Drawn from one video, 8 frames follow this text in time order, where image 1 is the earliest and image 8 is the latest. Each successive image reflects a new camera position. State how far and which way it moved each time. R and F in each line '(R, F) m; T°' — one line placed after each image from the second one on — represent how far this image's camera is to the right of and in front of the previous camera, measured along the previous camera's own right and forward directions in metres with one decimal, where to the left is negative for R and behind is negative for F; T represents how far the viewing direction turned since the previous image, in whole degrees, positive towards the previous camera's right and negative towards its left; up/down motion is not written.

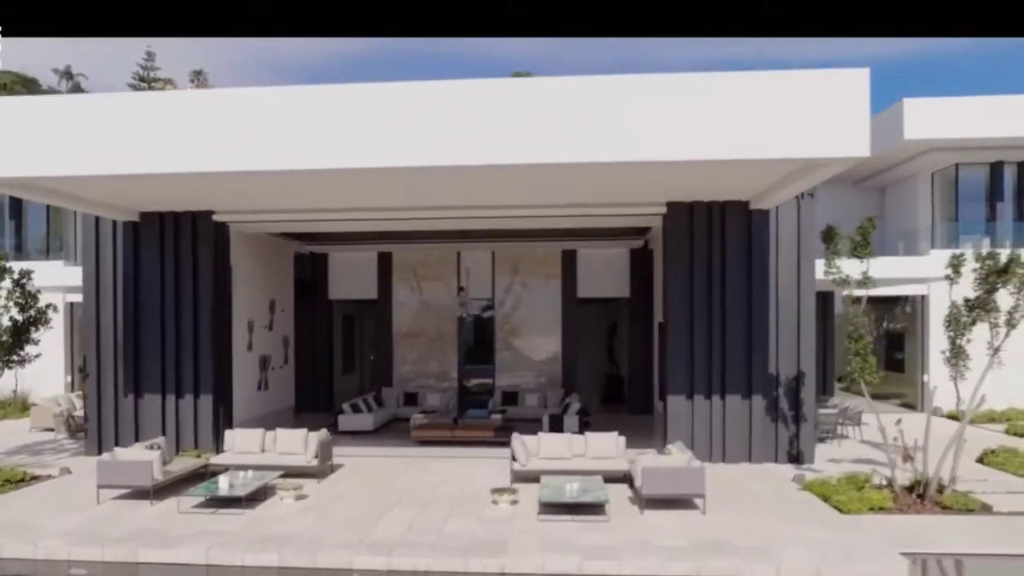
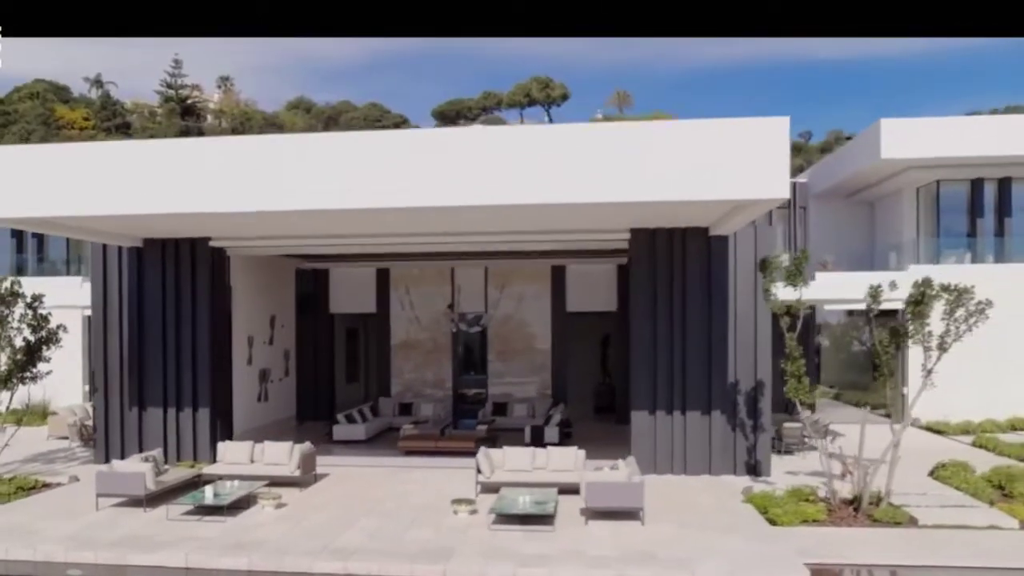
(+0.7, -0.7) m; -2°
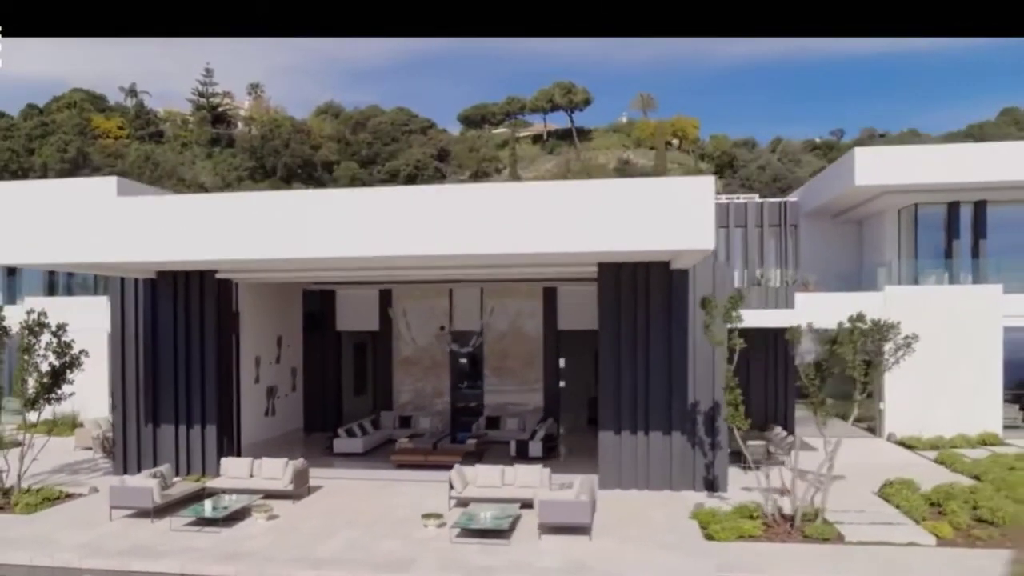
(+0.7, -0.9) m; -2°
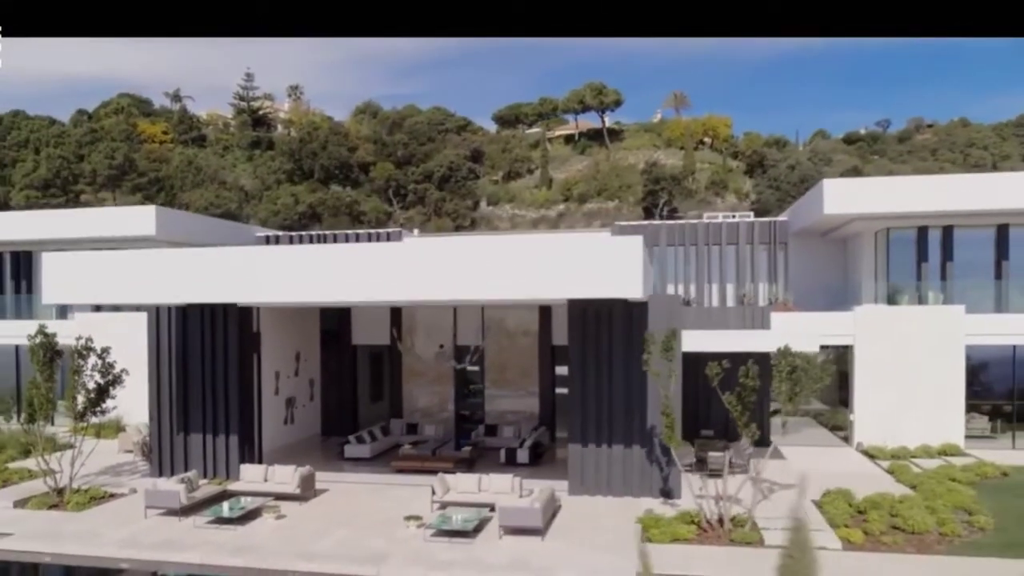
(+0.9, -1.5) m; -3°
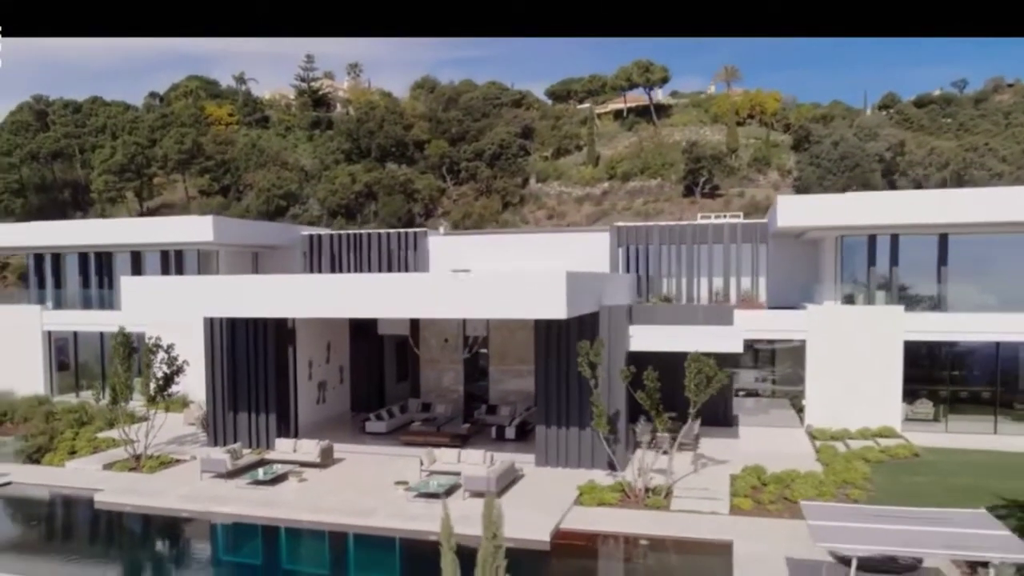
(+1.6, -2.8) m; -4°
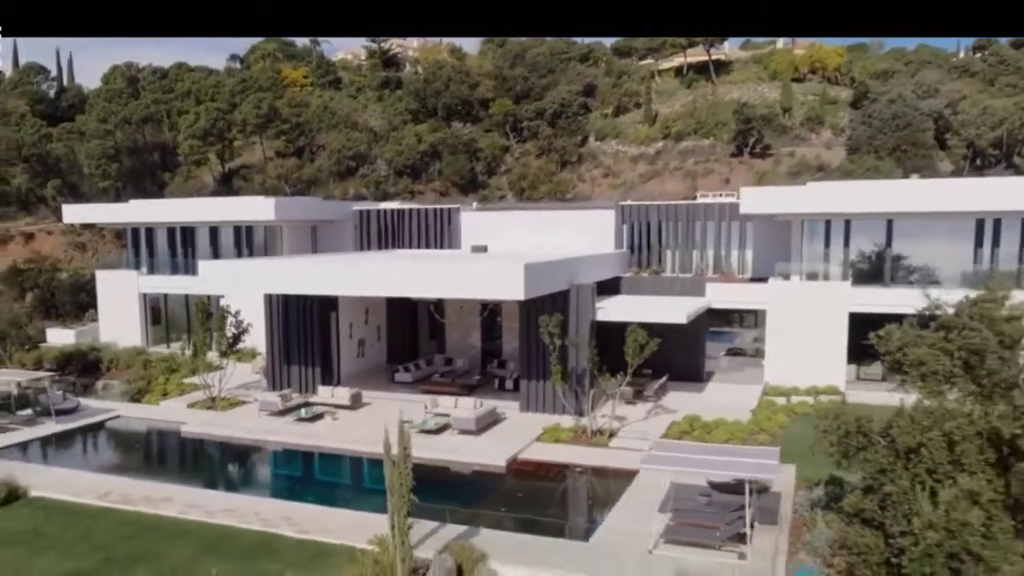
(+2.0, -3.7) m; -5°
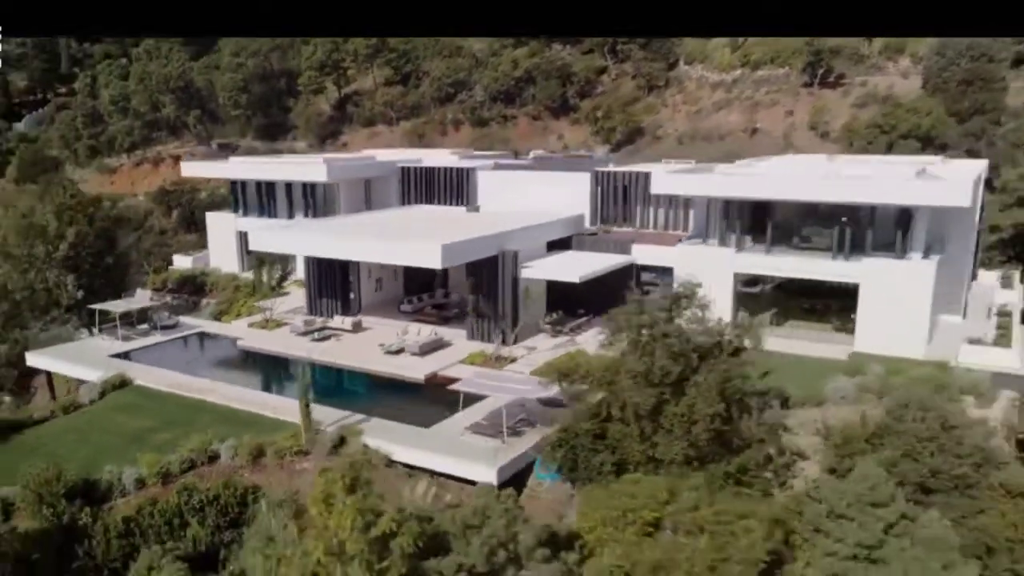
(+6.0, -6.9) m; -9°
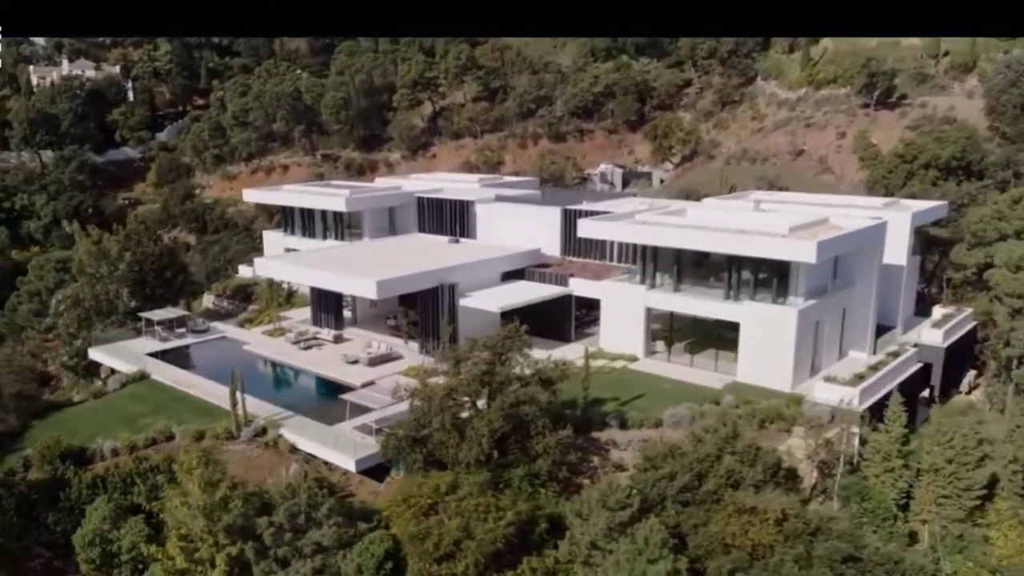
(+7.7, -5.1) m; -9°
